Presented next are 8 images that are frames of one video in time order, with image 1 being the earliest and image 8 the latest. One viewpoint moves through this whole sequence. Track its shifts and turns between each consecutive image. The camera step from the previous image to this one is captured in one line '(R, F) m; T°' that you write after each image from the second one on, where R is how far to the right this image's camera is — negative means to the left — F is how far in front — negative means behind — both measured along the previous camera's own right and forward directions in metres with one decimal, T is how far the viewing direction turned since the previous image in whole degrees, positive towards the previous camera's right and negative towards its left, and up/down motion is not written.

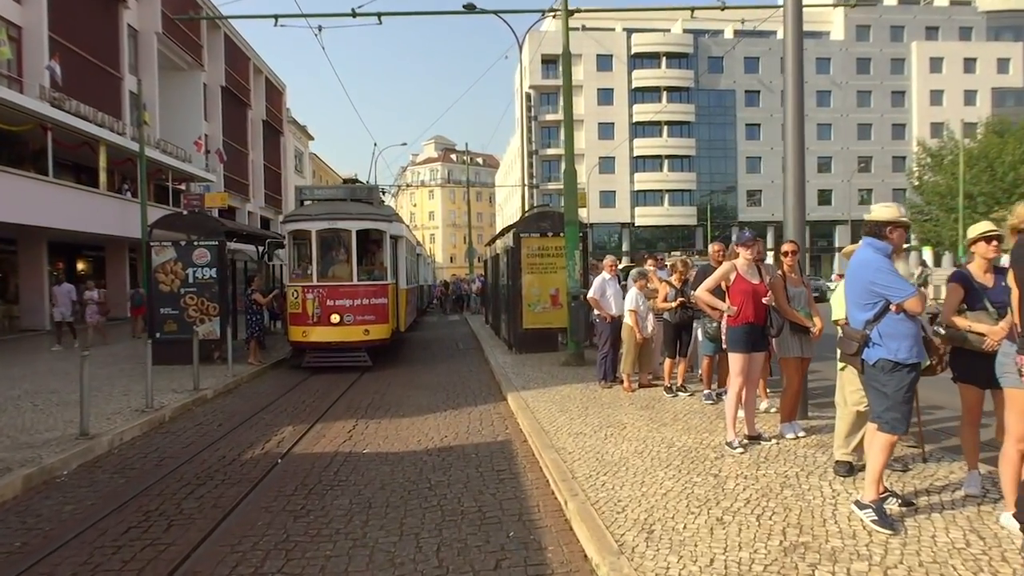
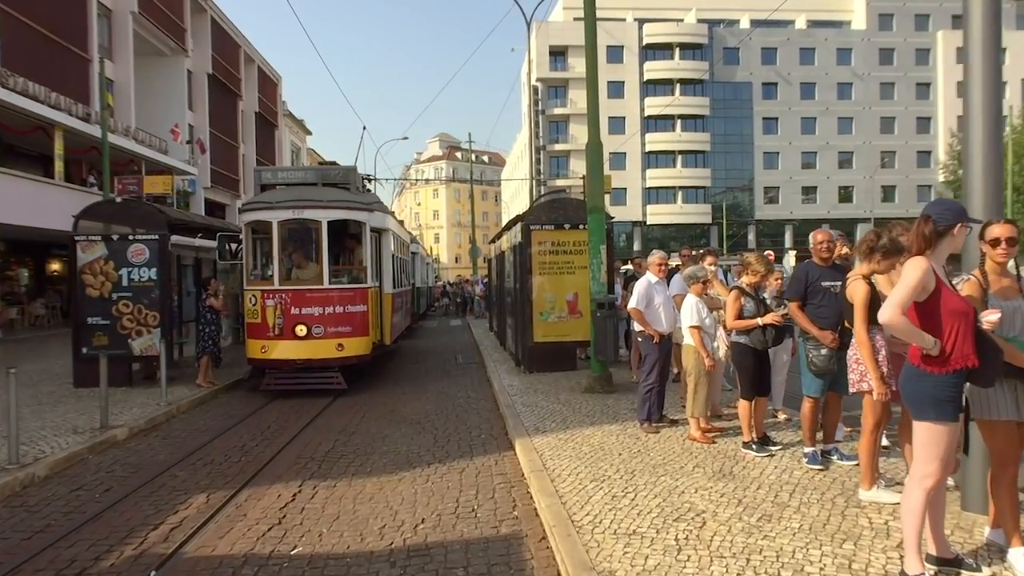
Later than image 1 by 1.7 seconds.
(0.0, +2.8) m; 0°
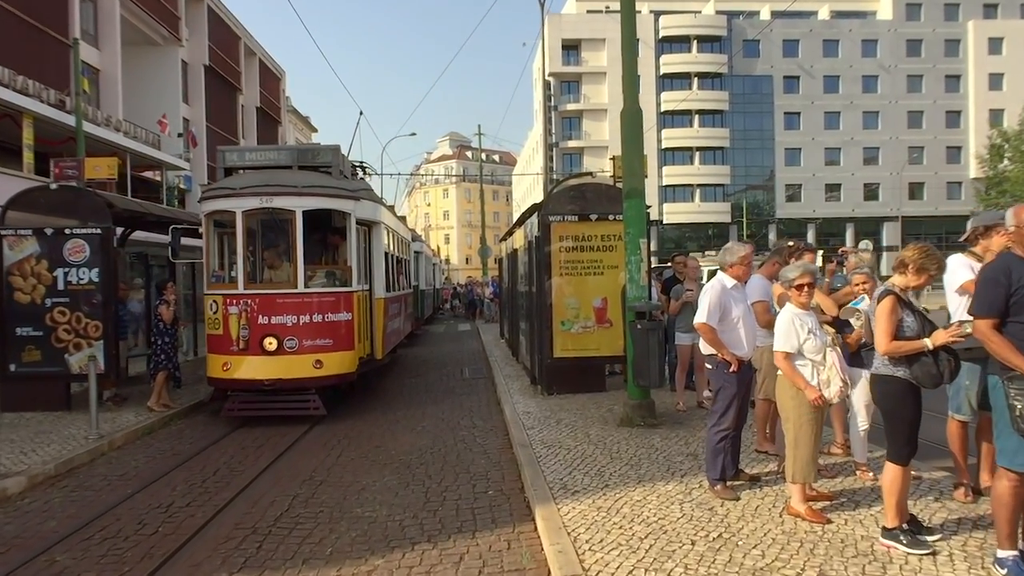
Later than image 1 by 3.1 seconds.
(-0.1, +2.1) m; -1°
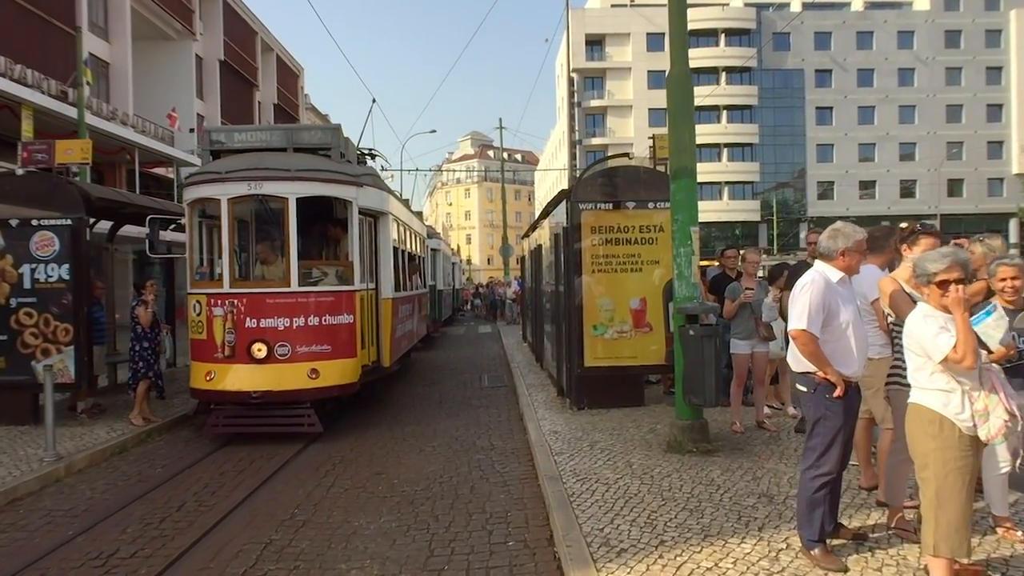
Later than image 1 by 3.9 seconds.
(0.0, +1.3) m; -2°
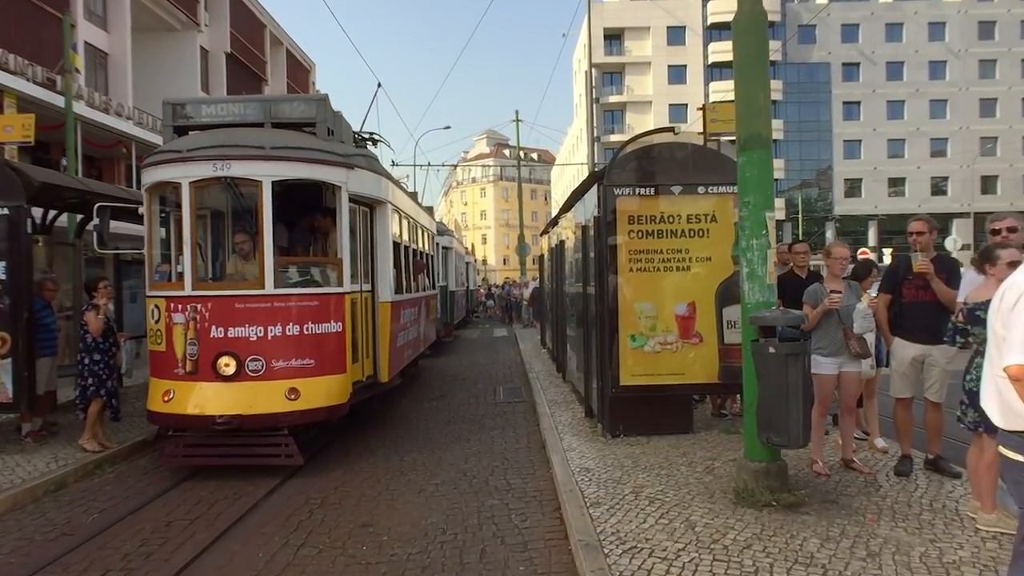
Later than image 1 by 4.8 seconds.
(-0.1, +1.5) m; -1°
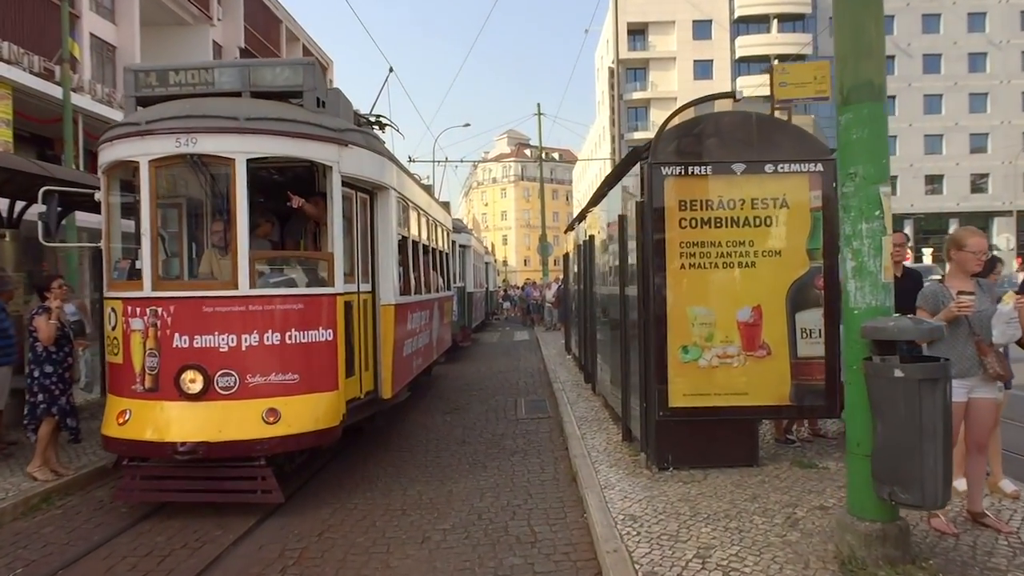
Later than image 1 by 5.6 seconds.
(0.0, +1.3) m; -2°
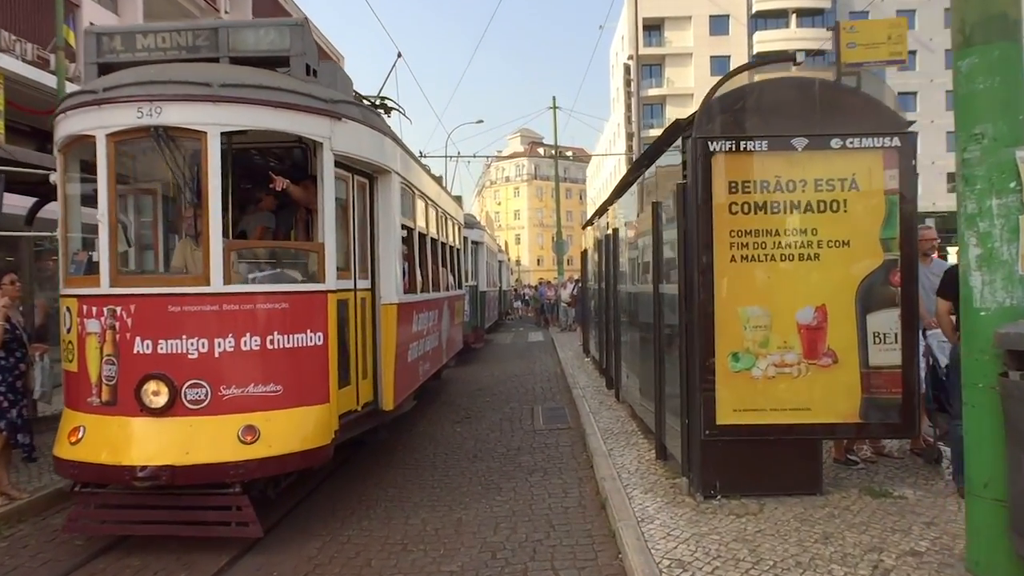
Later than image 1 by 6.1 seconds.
(-0.1, +0.9) m; -1°
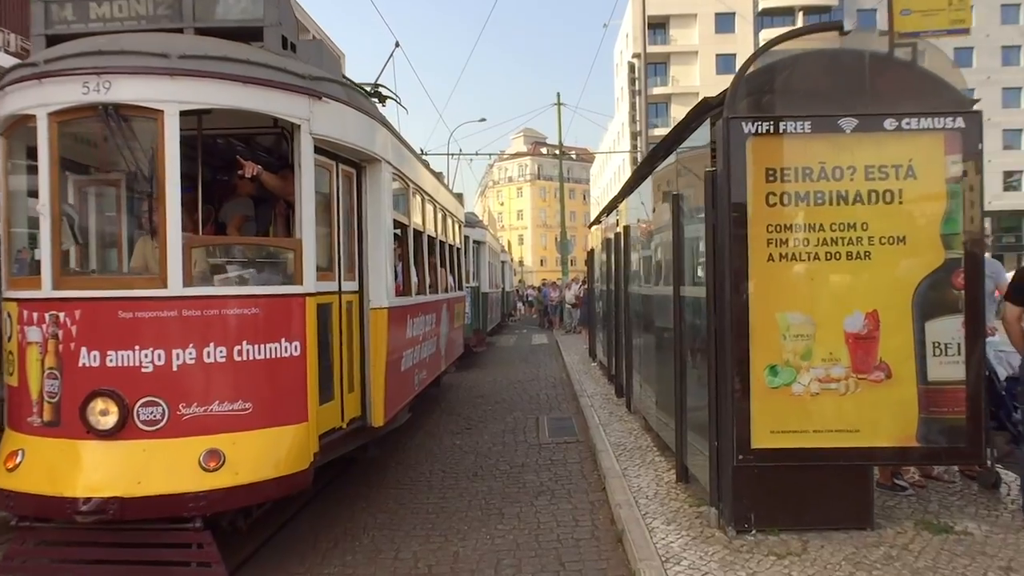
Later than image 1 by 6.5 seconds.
(0.0, +0.7) m; 0°
